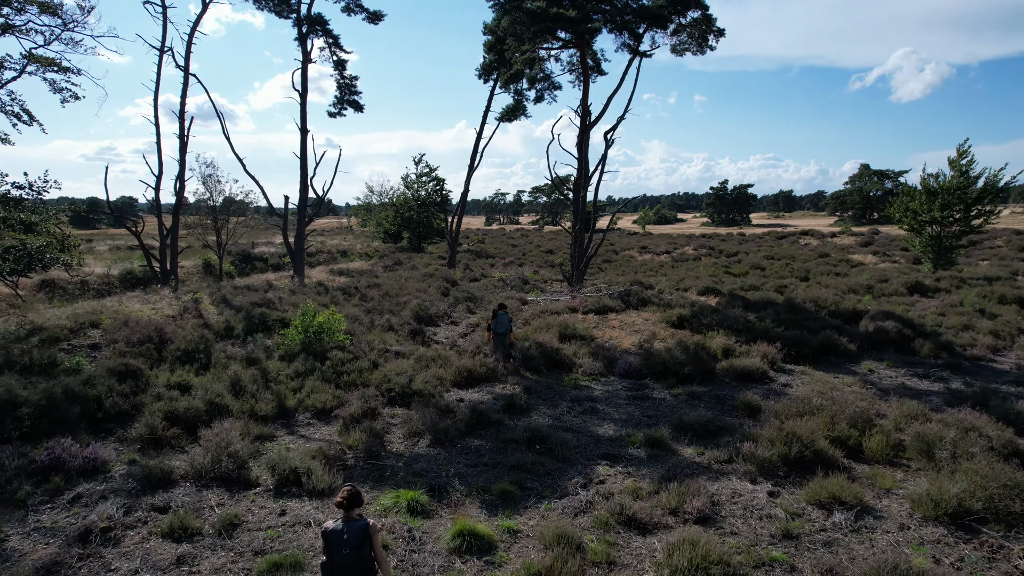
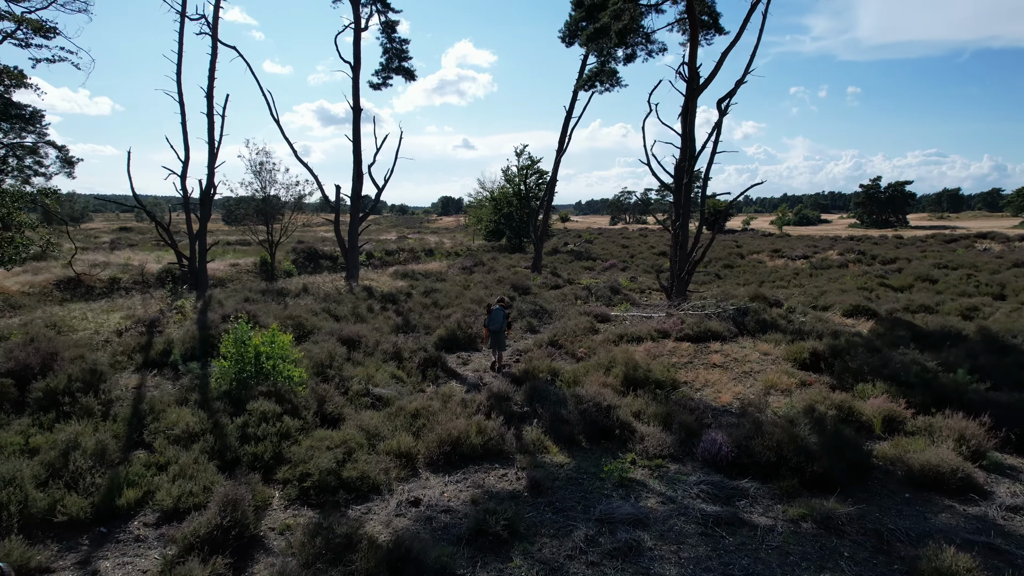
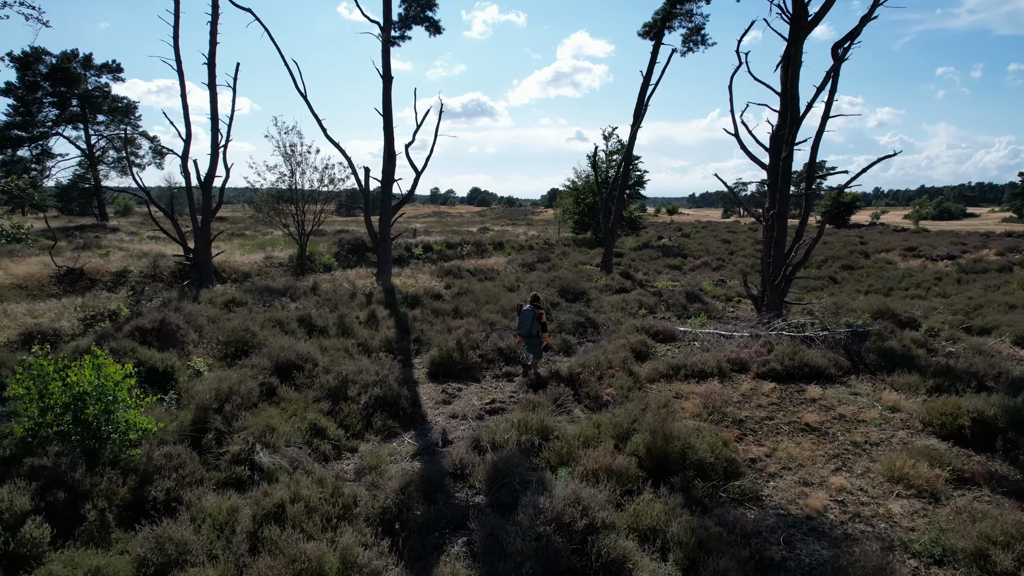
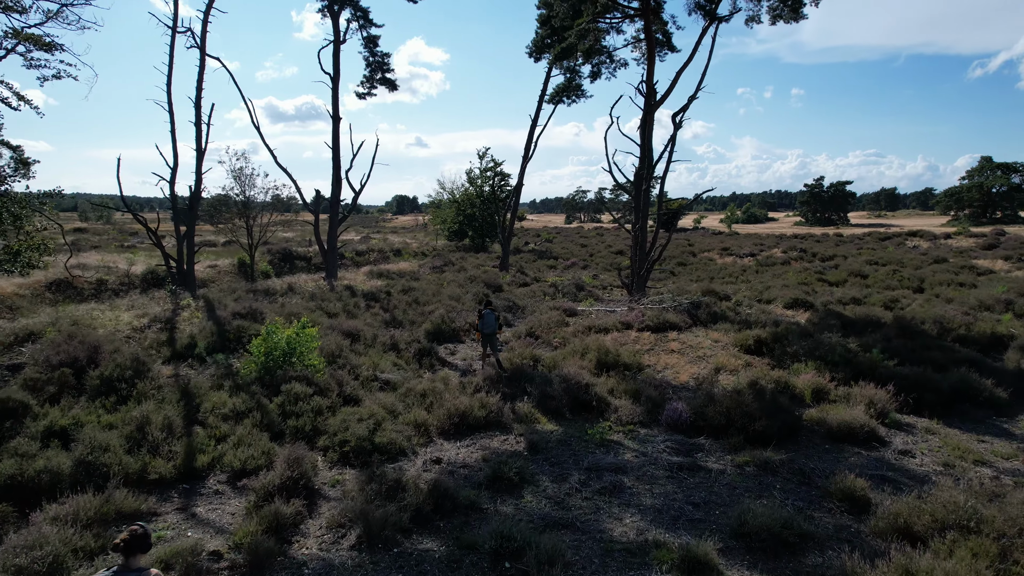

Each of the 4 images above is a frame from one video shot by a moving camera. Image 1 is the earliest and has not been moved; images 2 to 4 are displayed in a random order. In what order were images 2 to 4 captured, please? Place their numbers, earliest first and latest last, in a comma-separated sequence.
4, 2, 3
